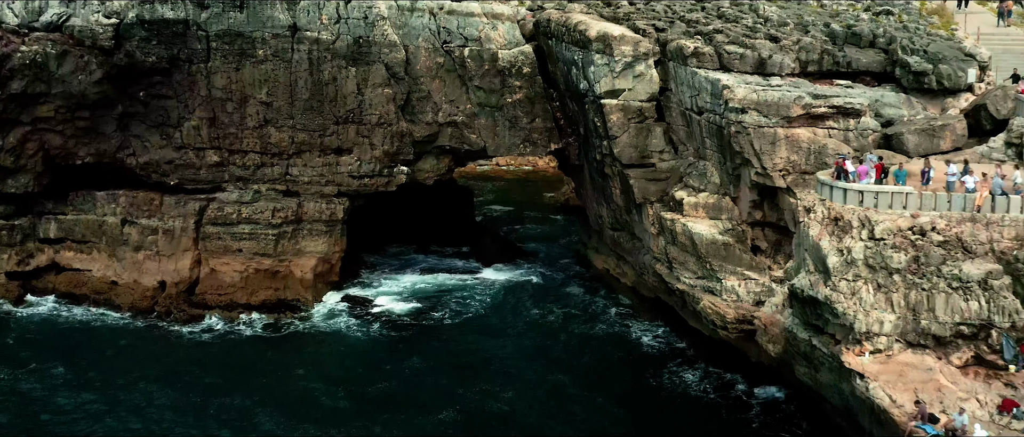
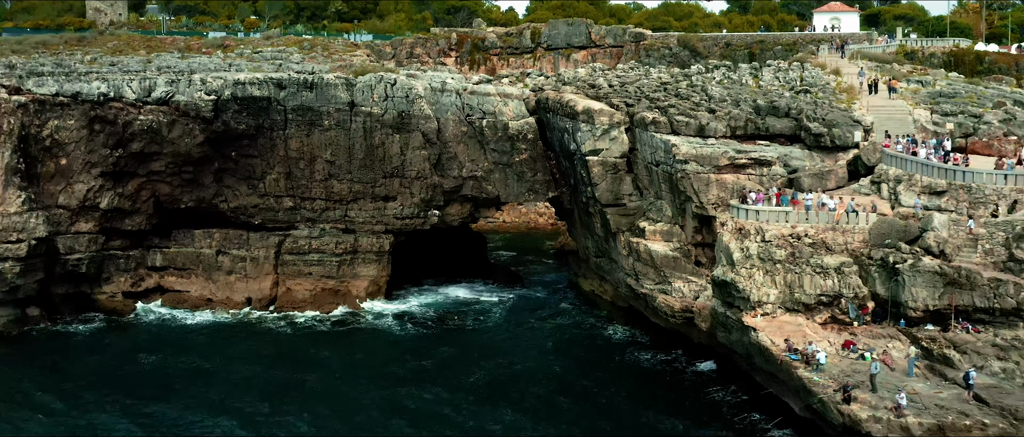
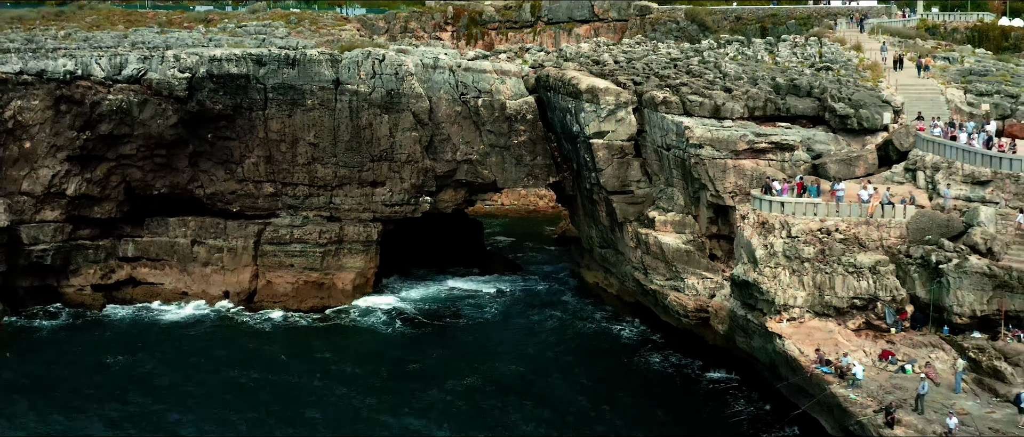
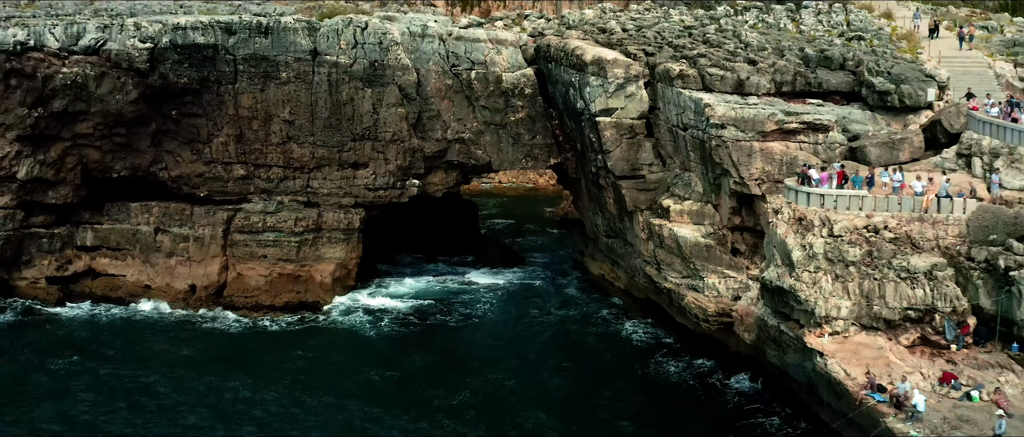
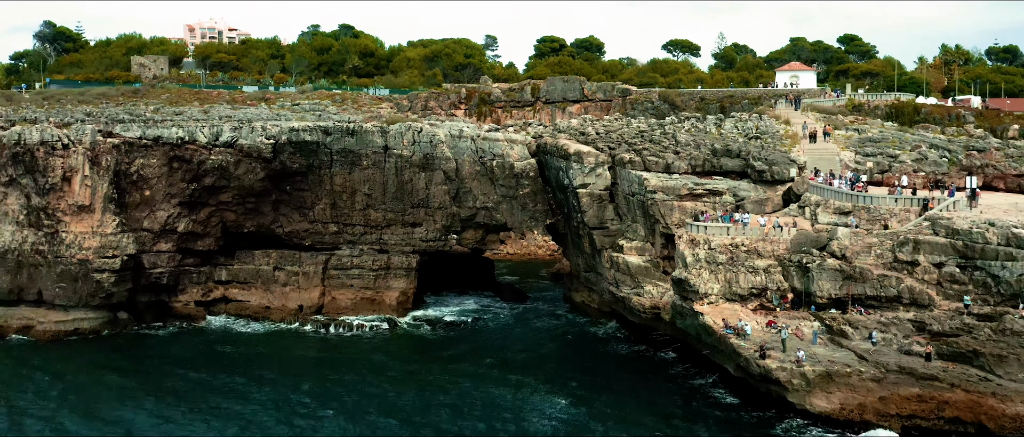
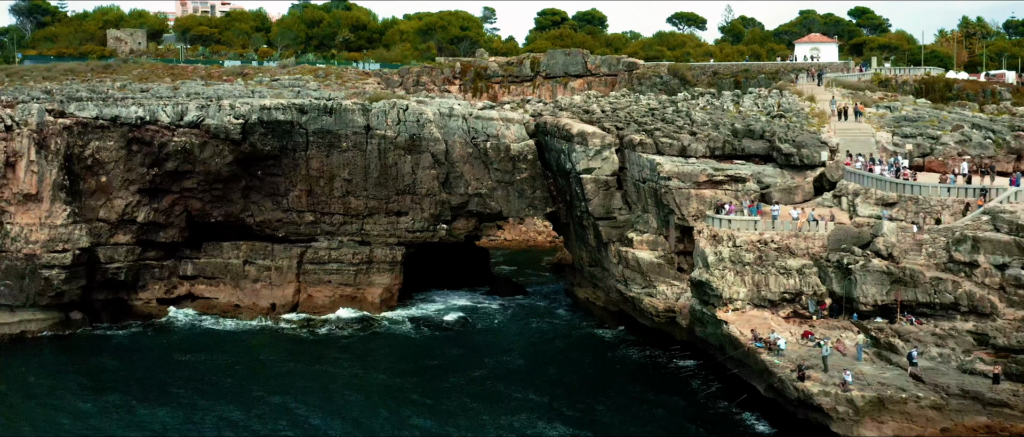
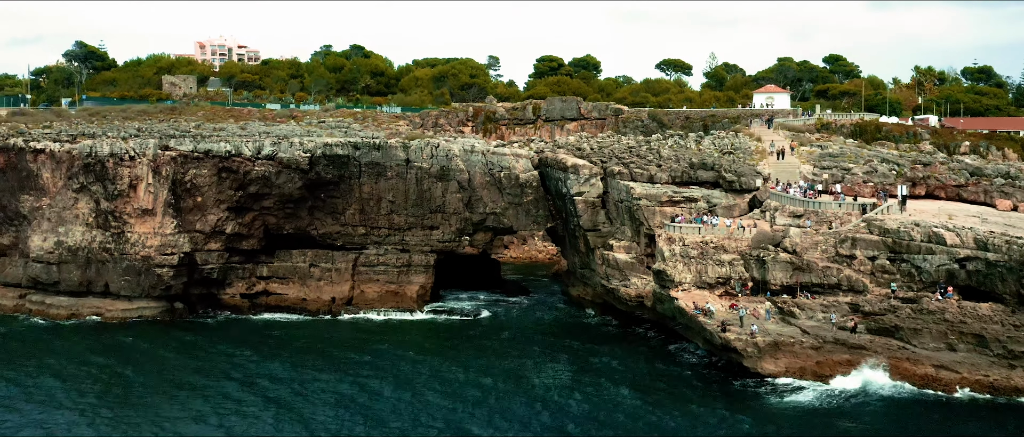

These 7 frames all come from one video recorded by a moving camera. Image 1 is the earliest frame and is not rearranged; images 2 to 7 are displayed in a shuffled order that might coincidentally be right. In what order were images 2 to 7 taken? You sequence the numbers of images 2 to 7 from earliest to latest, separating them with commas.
4, 3, 2, 6, 5, 7
